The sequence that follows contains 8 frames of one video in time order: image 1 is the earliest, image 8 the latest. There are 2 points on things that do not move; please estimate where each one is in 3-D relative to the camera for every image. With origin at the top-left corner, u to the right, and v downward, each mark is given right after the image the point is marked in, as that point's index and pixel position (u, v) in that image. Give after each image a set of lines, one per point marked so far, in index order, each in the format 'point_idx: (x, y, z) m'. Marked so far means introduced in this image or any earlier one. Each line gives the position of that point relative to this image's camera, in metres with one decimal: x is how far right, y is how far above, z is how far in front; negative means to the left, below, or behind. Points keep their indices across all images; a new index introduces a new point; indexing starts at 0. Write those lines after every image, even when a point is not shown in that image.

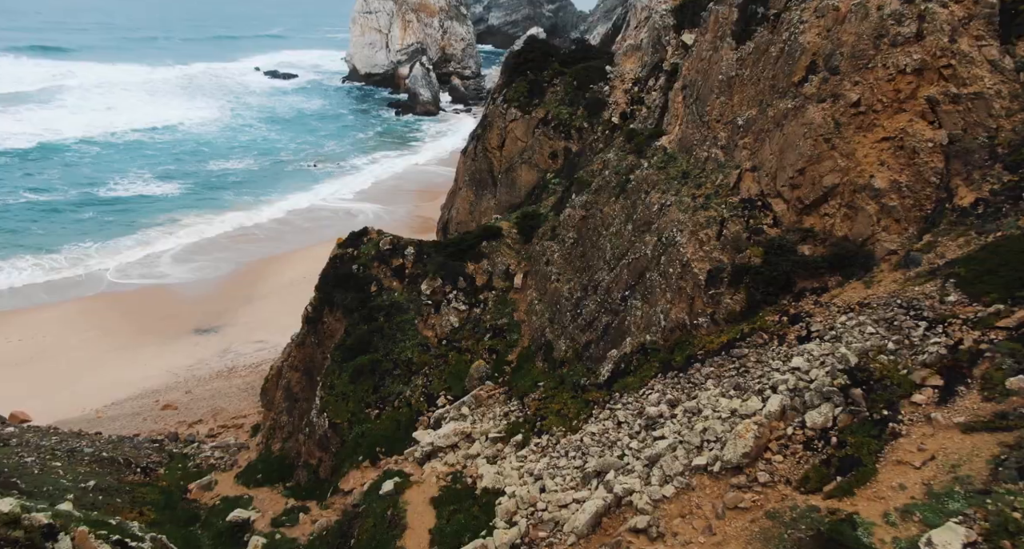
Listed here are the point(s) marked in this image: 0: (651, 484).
0: (+3.5, -5.3, +18.4) m
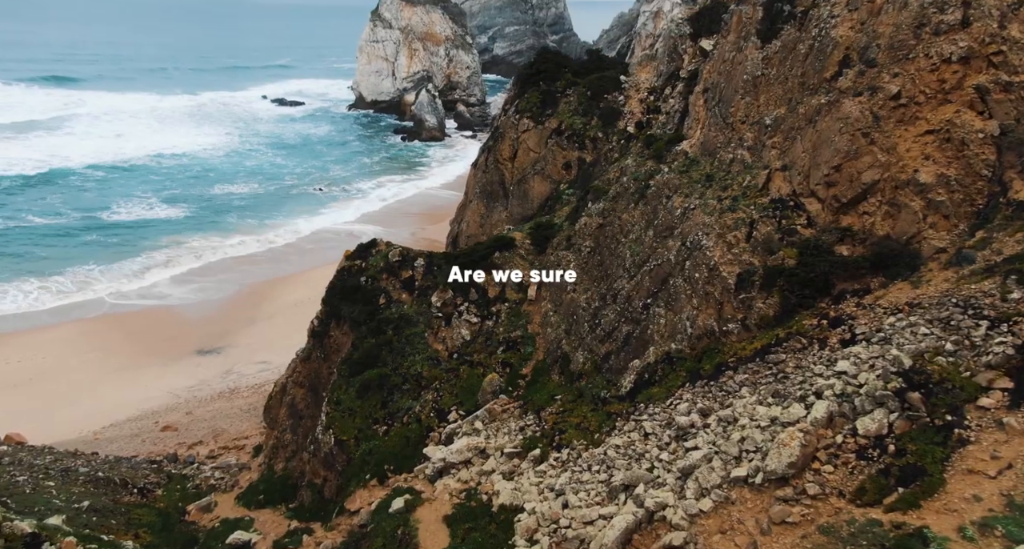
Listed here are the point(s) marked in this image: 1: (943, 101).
0: (+4.0, -5.2, +17.0) m
1: (+11.2, +4.5, +19.1) m
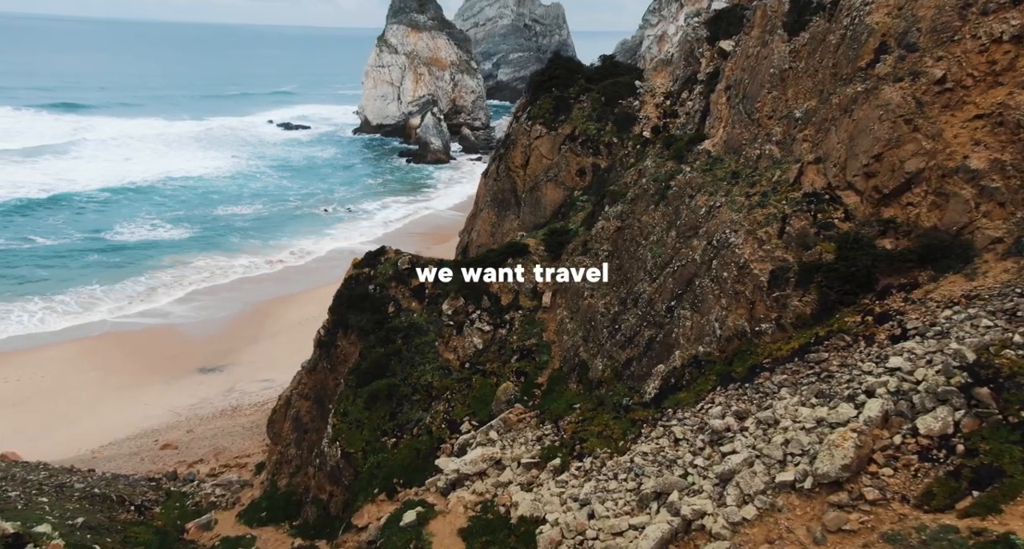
0: (+4.6, -4.9, +15.7) m
1: (+11.8, +4.7, +17.9) m
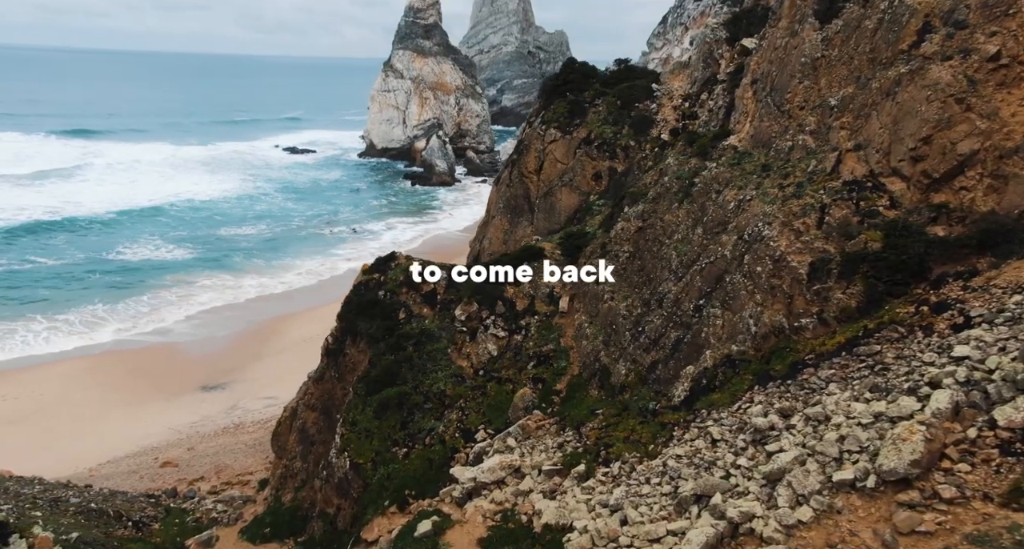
0: (+5.2, -4.6, +14.3) m
1: (+12.4, +5.0, +16.8) m
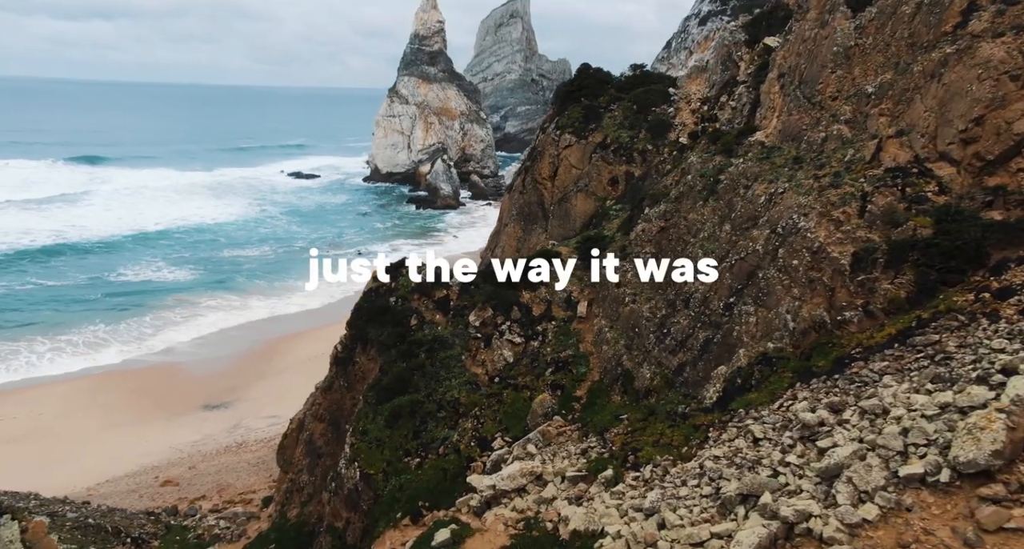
0: (+5.8, -4.1, +13.0) m
1: (+13.1, +5.3, +15.8) m
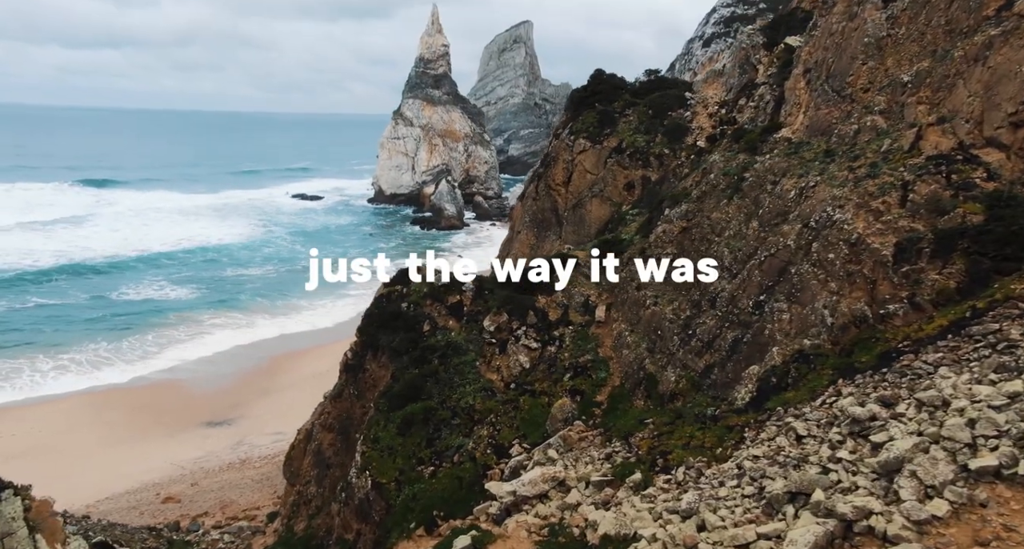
0: (+6.4, -3.8, +12.1) m
1: (+13.7, +5.6, +15.0) m
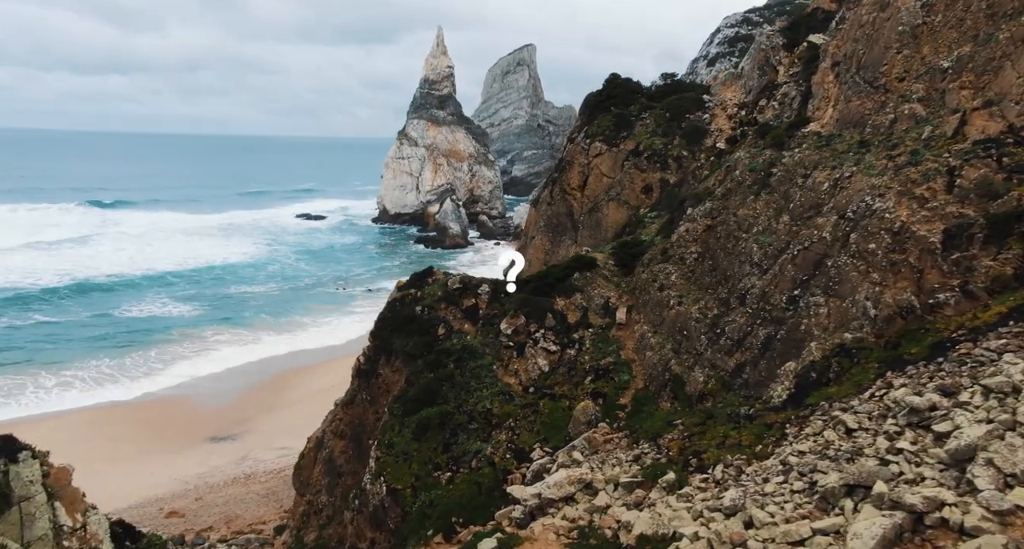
0: (+7.0, -3.3, +11.1) m
1: (+14.4, +6.0, +14.3) m
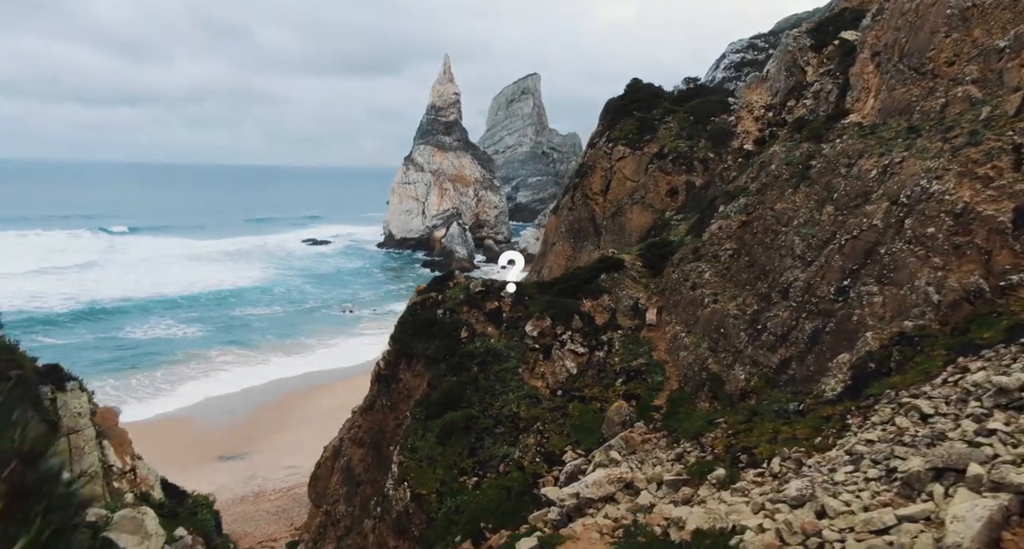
0: (+8.0, -2.7, +10.1) m
1: (+15.4, +6.5, +13.5) m
